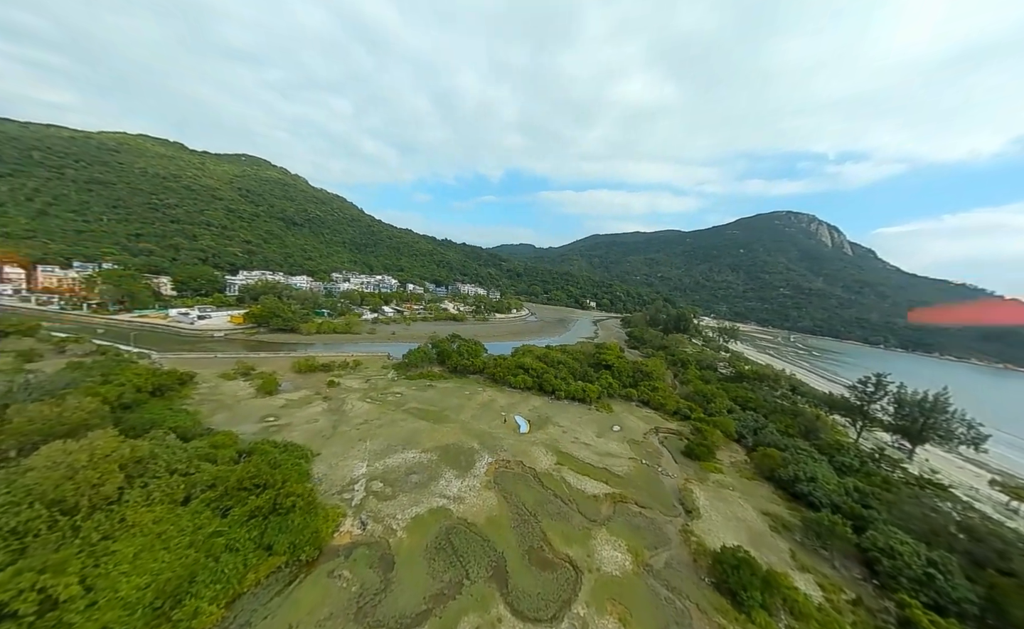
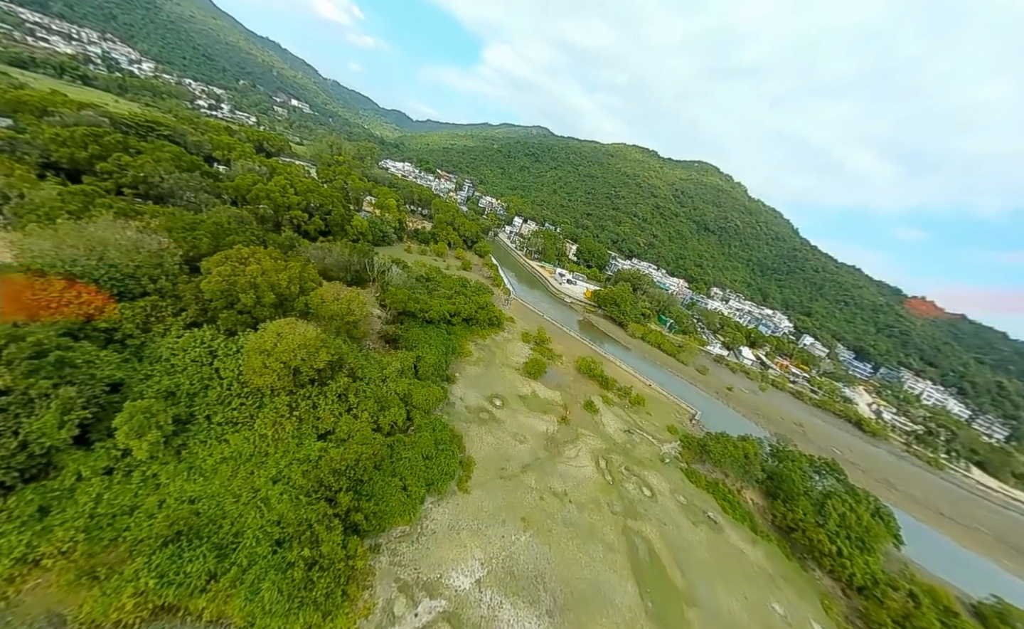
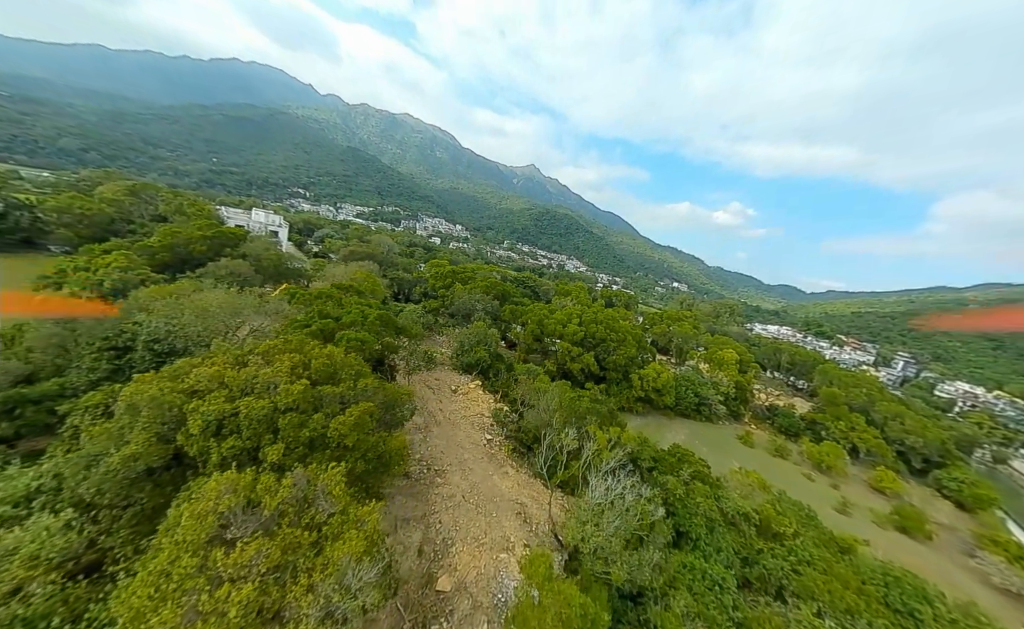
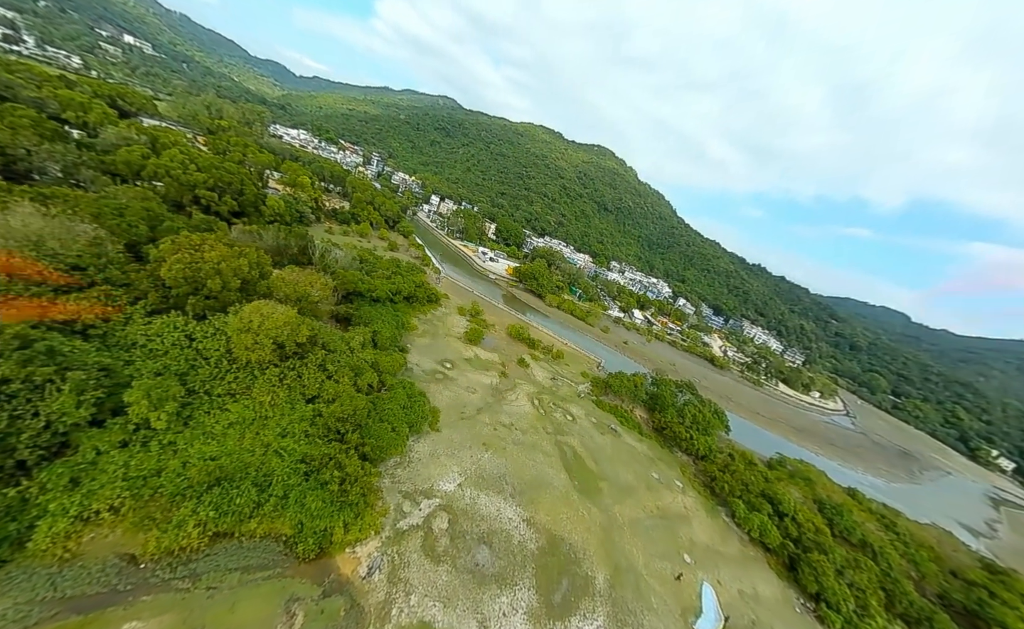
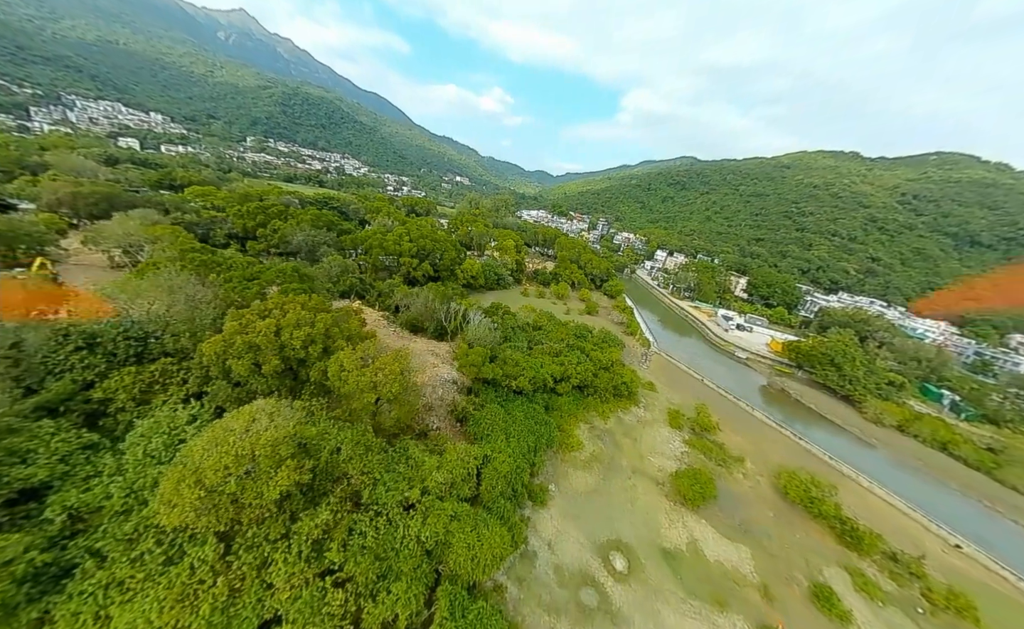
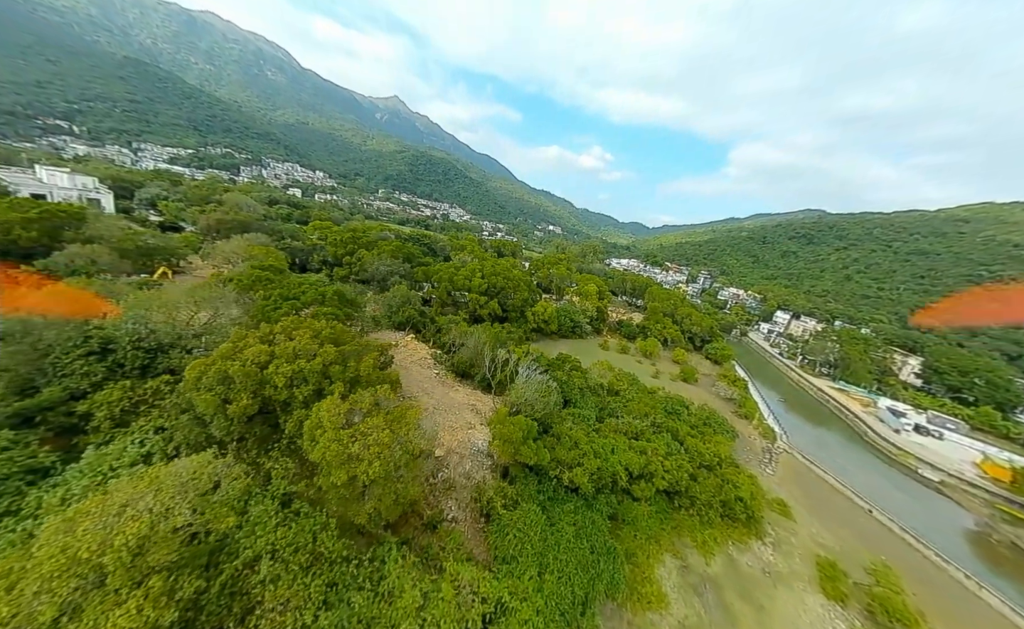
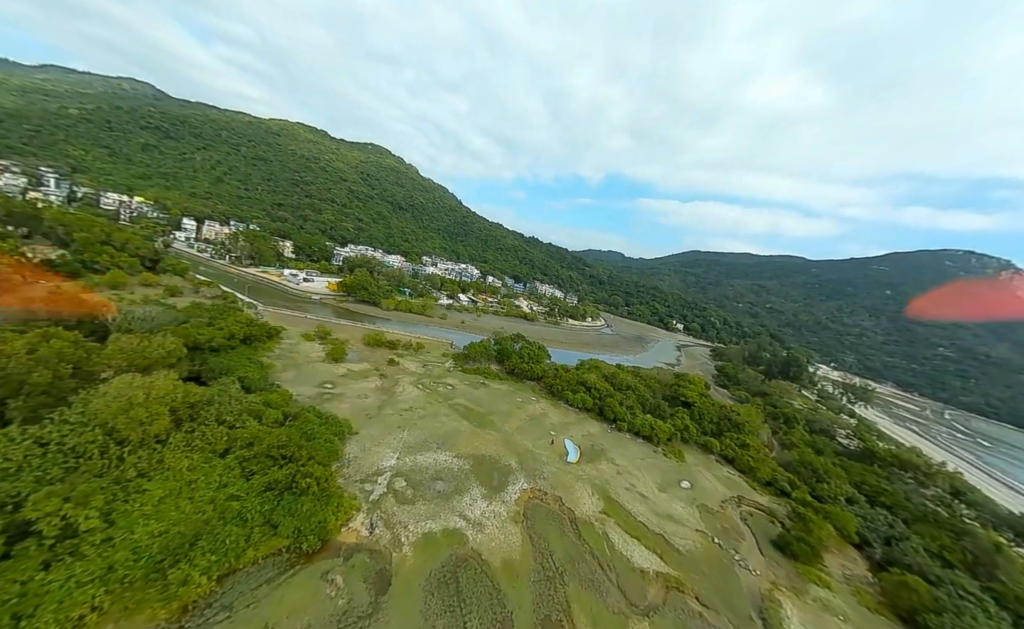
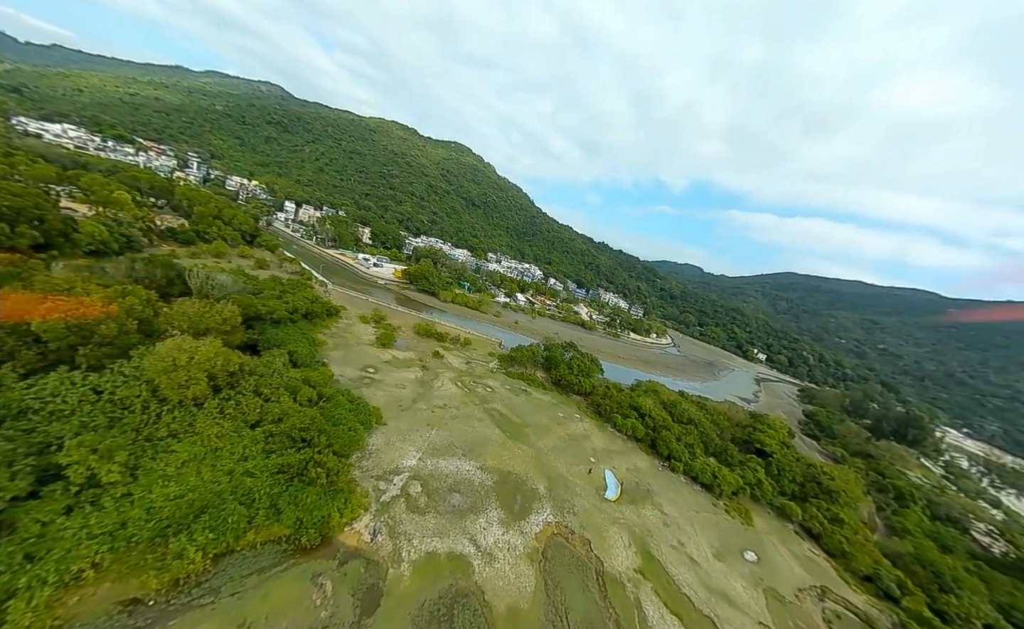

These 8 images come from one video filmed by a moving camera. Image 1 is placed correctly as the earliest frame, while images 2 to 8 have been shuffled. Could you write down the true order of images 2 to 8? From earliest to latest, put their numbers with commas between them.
7, 8, 4, 2, 5, 6, 3
